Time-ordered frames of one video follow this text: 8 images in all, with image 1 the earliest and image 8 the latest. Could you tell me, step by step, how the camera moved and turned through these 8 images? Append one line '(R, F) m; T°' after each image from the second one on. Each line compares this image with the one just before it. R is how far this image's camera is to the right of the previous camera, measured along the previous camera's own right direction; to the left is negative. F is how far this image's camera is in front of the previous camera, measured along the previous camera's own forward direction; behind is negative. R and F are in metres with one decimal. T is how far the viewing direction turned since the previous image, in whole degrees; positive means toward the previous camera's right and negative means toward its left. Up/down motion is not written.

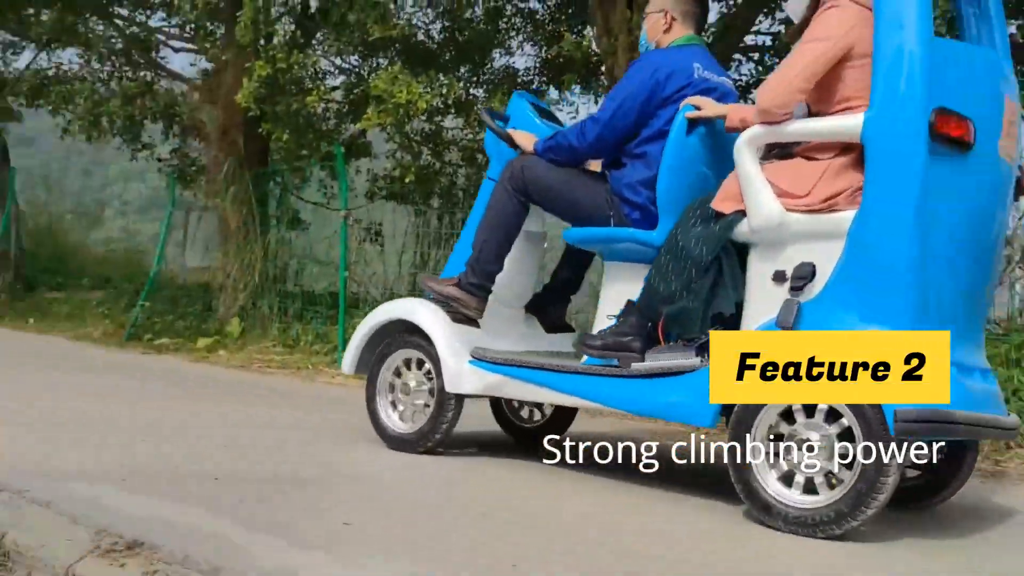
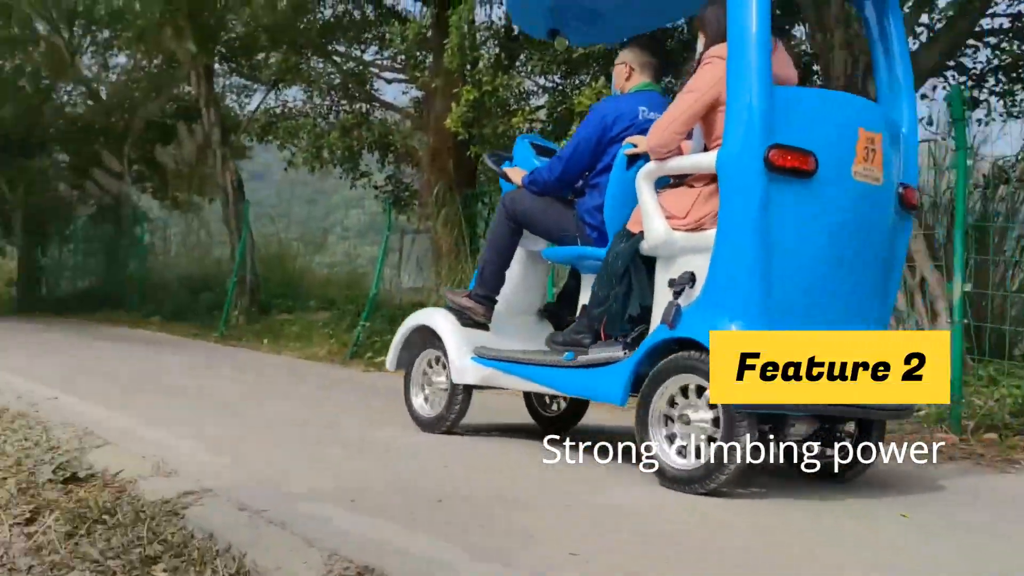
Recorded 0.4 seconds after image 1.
(0.0, +0.1) m; -12°
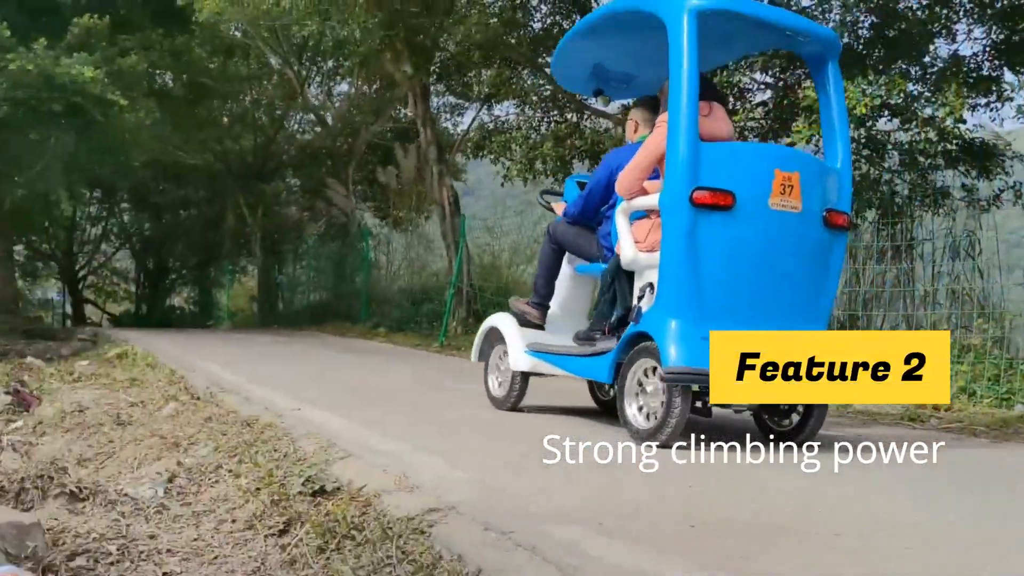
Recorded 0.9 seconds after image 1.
(-0.1, +0.1) m; -12°
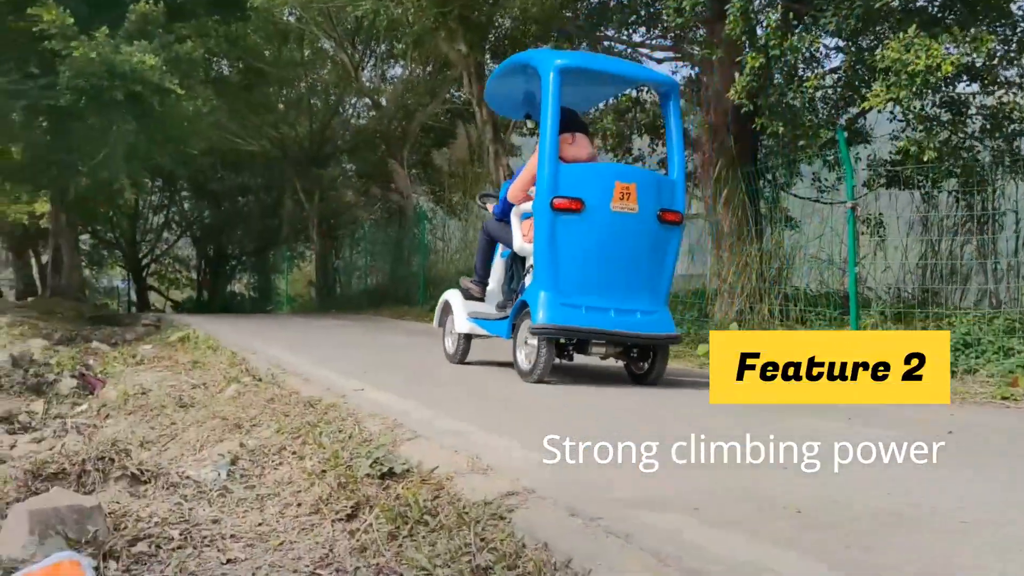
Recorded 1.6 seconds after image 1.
(-0.1, +0.2) m; -3°
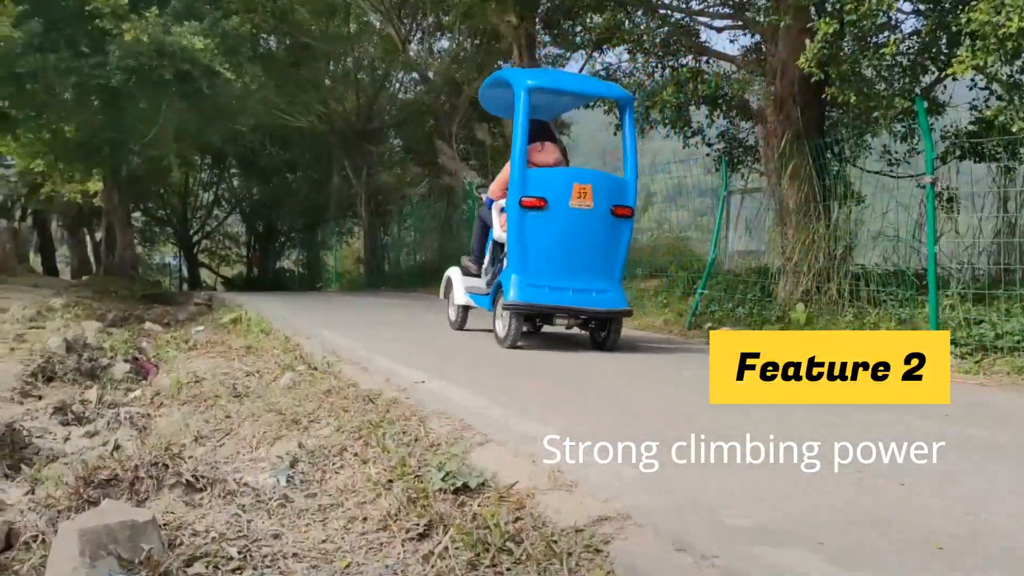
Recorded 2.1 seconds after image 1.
(-0.1, +0.2) m; -3°
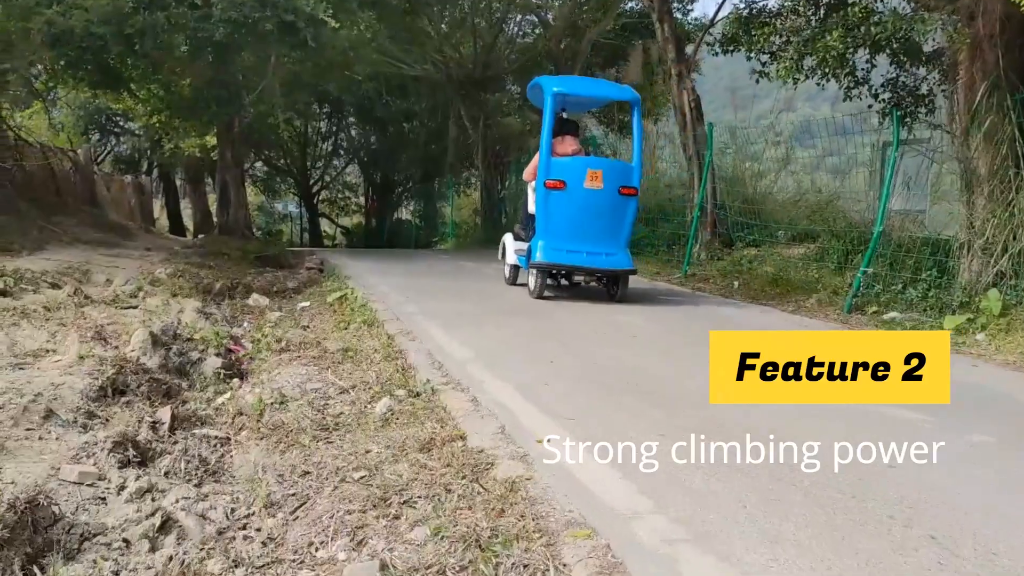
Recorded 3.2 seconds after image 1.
(-0.1, +1.0) m; -7°
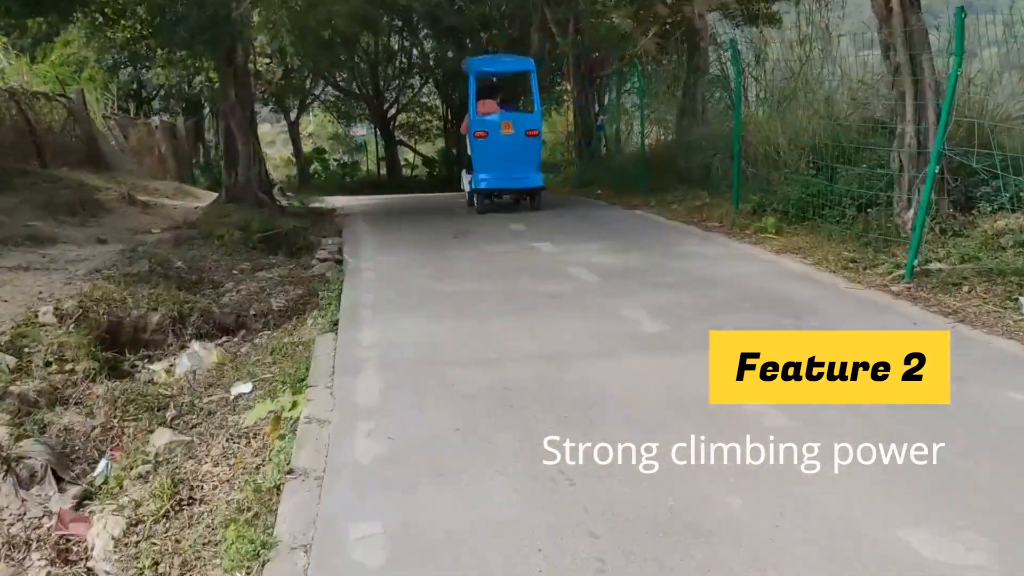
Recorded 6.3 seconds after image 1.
(0.0, +4.5) m; -6°
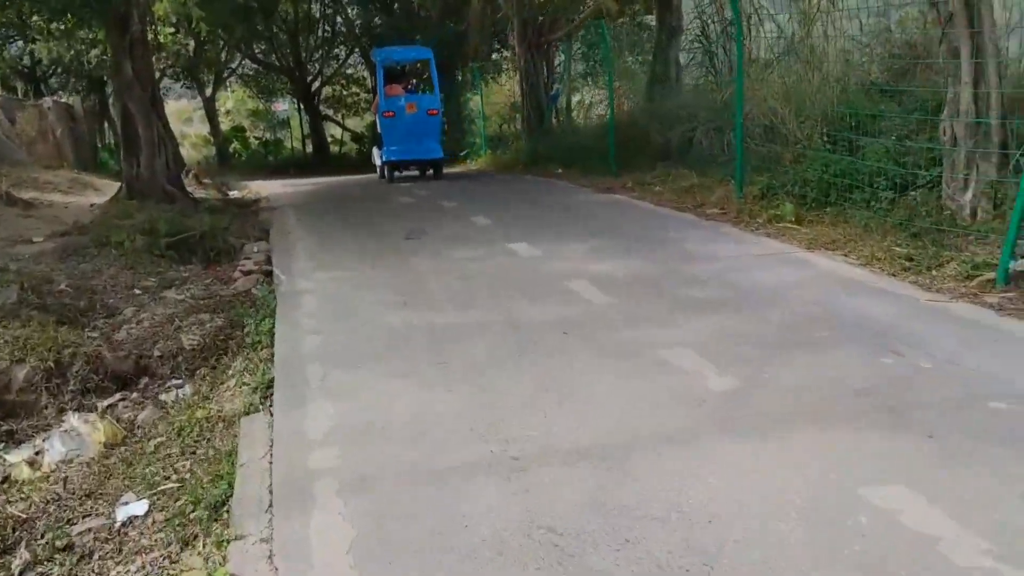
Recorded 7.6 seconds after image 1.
(-0.3, +1.7) m; +4°
